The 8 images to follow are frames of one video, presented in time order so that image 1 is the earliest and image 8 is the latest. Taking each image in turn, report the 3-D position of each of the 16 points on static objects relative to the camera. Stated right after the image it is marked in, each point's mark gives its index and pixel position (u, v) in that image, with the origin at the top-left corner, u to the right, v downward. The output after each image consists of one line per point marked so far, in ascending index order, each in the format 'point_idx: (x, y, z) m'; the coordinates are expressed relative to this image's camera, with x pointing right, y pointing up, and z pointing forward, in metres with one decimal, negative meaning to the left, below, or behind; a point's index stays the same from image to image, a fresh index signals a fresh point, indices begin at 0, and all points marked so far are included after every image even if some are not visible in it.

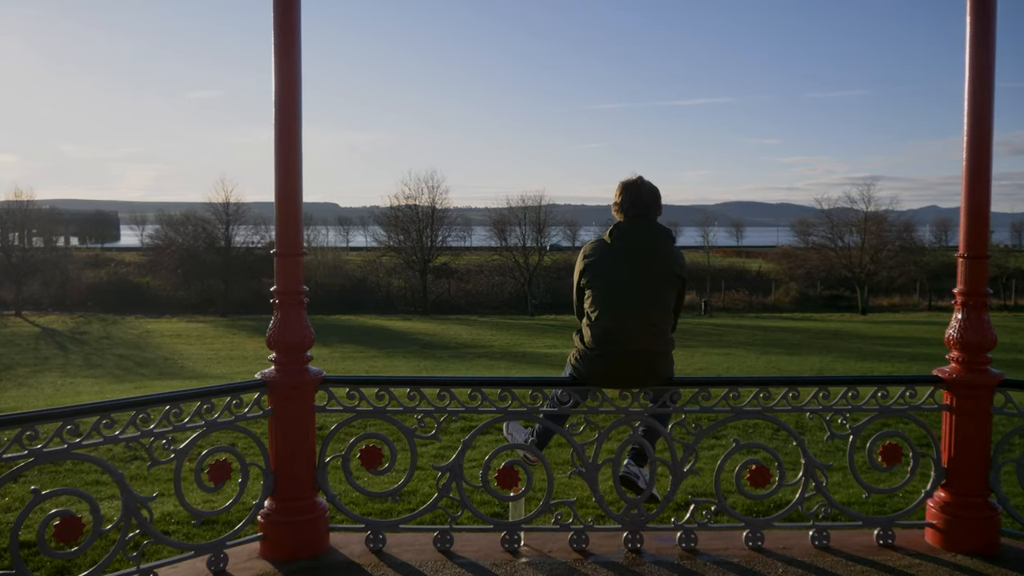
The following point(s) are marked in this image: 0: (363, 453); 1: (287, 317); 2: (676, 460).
0: (-0.9, -0.9, +4.6) m
1: (-1.3, -0.2, +4.5) m
2: (+1.0, -1.0, +4.7) m
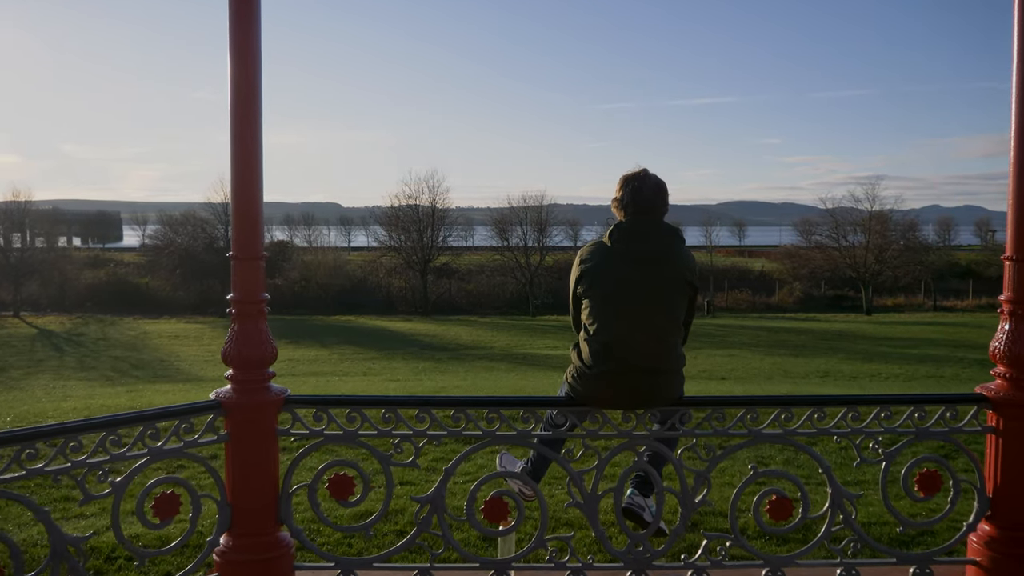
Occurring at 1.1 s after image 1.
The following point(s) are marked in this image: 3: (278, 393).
0: (-0.9, -1.0, +4.1) m
1: (-1.3, -0.2, +4.0) m
2: (+0.9, -1.1, +4.2) m
3: (-1.2, -0.5, +4.1) m
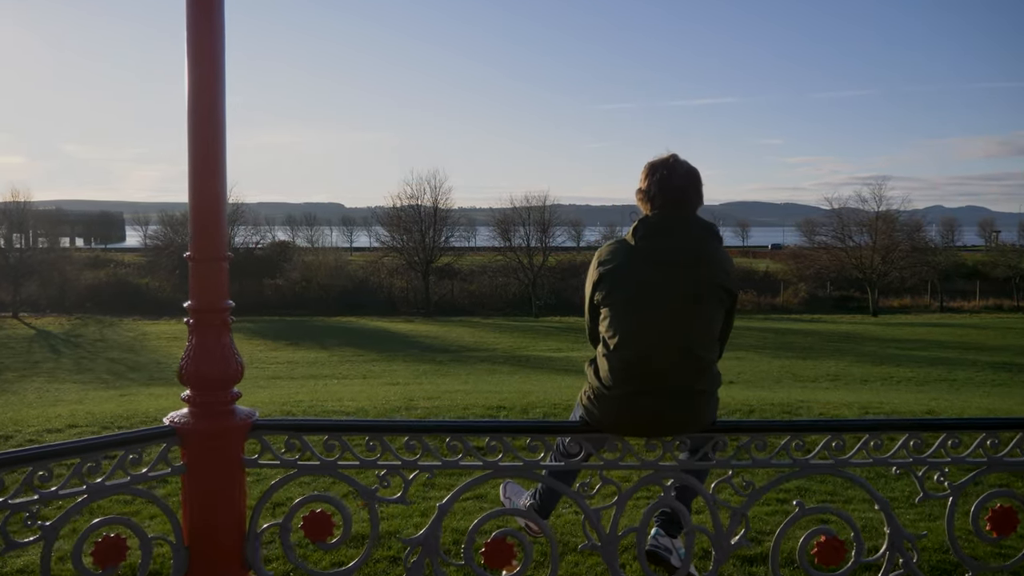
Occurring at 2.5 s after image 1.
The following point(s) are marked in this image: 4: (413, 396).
0: (-0.9, -1.0, +3.5) m
1: (-1.3, -0.2, +3.4) m
2: (+0.9, -1.1, +3.6) m
3: (-1.2, -0.6, +3.5) m
4: (-1.9, -2.1, +15.6) m
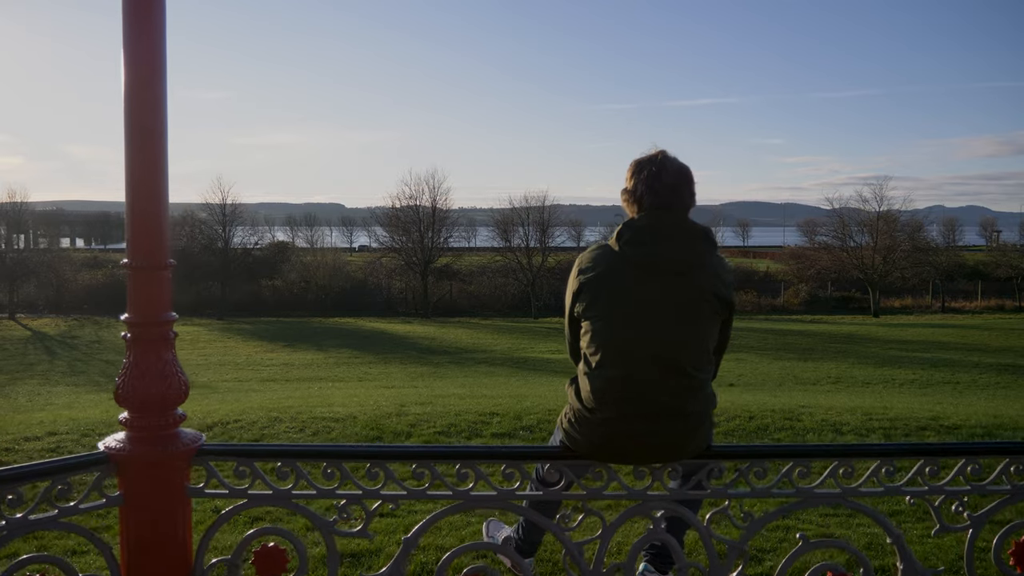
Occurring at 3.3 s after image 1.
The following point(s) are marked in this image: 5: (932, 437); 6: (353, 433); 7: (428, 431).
0: (-1.0, -1.1, +3.2) m
1: (-1.4, -0.3, +3.1) m
2: (+0.8, -1.1, +3.3) m
3: (-1.3, -0.6, +3.2) m
4: (-2.0, -2.1, +15.2) m
5: (+5.6, -2.0, +10.9) m
6: (-2.1, -2.0, +11.0) m
7: (-1.1, -1.9, +11.0) m
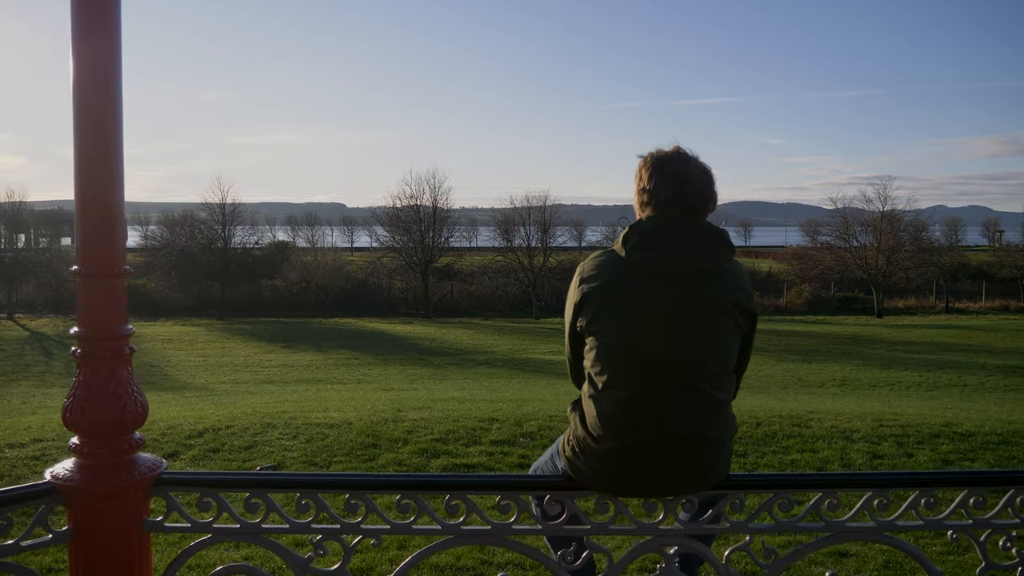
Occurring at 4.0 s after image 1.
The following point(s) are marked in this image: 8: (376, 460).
0: (-1.0, -1.1, +2.9) m
1: (-1.4, -0.3, +2.8) m
2: (+0.8, -1.2, +2.9) m
3: (-1.3, -0.6, +2.9) m
4: (-2.0, -2.2, +14.9) m
5: (+5.6, -2.0, +10.5) m
6: (-2.1, -2.0, +10.6) m
7: (-1.1, -2.0, +10.7) m
8: (-1.7, -2.1, +9.8) m
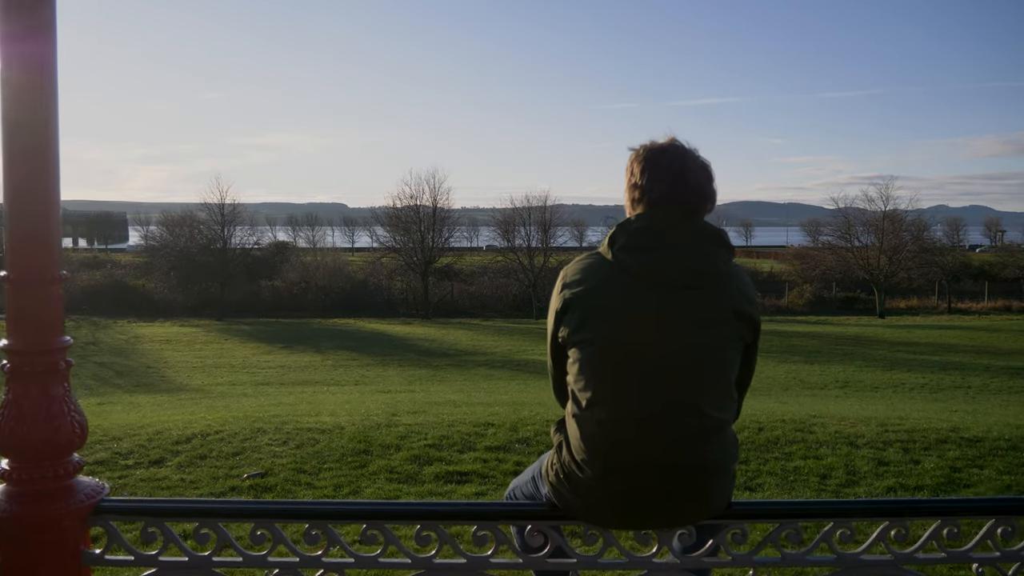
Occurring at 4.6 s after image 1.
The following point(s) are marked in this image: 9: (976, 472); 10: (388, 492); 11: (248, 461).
0: (-1.1, -1.1, +2.6) m
1: (-1.5, -0.3, +2.5) m
2: (+0.7, -1.2, +2.7) m
3: (-1.4, -0.7, +2.6) m
4: (-2.1, -2.2, +14.6) m
5: (+5.6, -2.1, +10.2) m
6: (-2.2, -2.0, +10.4) m
7: (-1.2, -2.0, +10.4) m
8: (-1.7, -2.1, +9.5) m
9: (+5.4, -2.1, +9.4) m
10: (-1.3, -2.2, +8.7) m
11: (-3.2, -2.1, +9.9) m
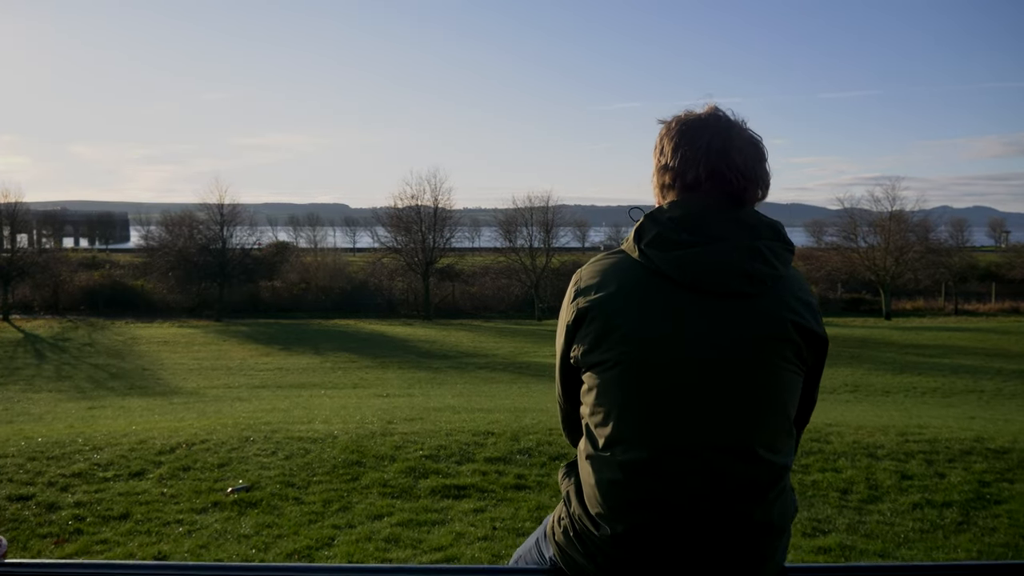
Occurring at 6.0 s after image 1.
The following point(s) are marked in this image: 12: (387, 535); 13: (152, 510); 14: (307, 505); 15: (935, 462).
0: (-1.1, -1.1, +2.0) m
1: (-1.5, -0.4, +2.0) m
2: (+0.7, -1.2, +2.1) m
3: (-1.4, -0.7, +2.1) m
4: (-2.1, -2.2, +14.1) m
5: (+5.6, -2.1, +9.7) m
6: (-2.2, -2.1, +9.8) m
7: (-1.2, -2.0, +9.9) m
8: (-1.7, -2.1, +9.0) m
9: (+5.4, -2.2, +8.8) m
10: (-1.3, -2.2, +8.1) m
11: (-3.2, -2.1, +9.3) m
12: (-1.2, -2.3, +7.4) m
13: (-3.6, -2.2, +8.1) m
14: (-2.1, -2.2, +8.3) m
15: (+5.1, -2.1, +9.7) m
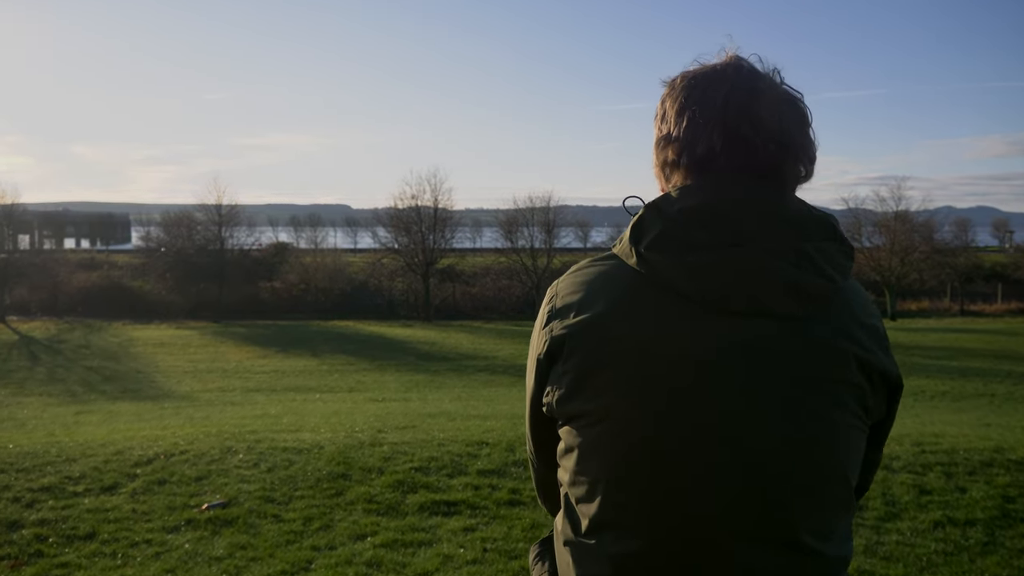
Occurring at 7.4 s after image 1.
0: (-1.2, -1.2, +1.5) m
1: (-1.6, -0.4, +1.4) m
2: (+0.6, -1.2, +1.6) m
3: (-1.4, -0.7, +1.5) m
4: (-2.1, -2.3, +13.6) m
5: (+5.5, -2.1, +9.1) m
6: (-2.3, -2.1, +9.3) m
7: (-1.3, -2.1, +9.3) m
8: (-1.8, -2.2, +8.4) m
9: (+5.3, -2.2, +8.3) m
10: (-1.4, -2.2, +7.6) m
11: (-3.3, -2.2, +8.8) m
12: (-1.2, -2.3, +6.9) m
13: (-3.7, -2.3, +7.6) m
14: (-2.2, -2.3, +7.7) m
15: (+5.0, -2.1, +9.1) m
